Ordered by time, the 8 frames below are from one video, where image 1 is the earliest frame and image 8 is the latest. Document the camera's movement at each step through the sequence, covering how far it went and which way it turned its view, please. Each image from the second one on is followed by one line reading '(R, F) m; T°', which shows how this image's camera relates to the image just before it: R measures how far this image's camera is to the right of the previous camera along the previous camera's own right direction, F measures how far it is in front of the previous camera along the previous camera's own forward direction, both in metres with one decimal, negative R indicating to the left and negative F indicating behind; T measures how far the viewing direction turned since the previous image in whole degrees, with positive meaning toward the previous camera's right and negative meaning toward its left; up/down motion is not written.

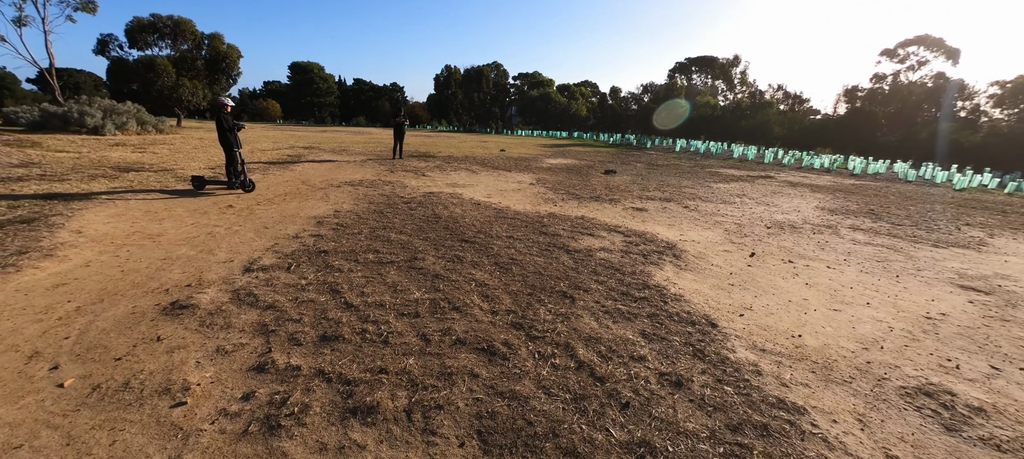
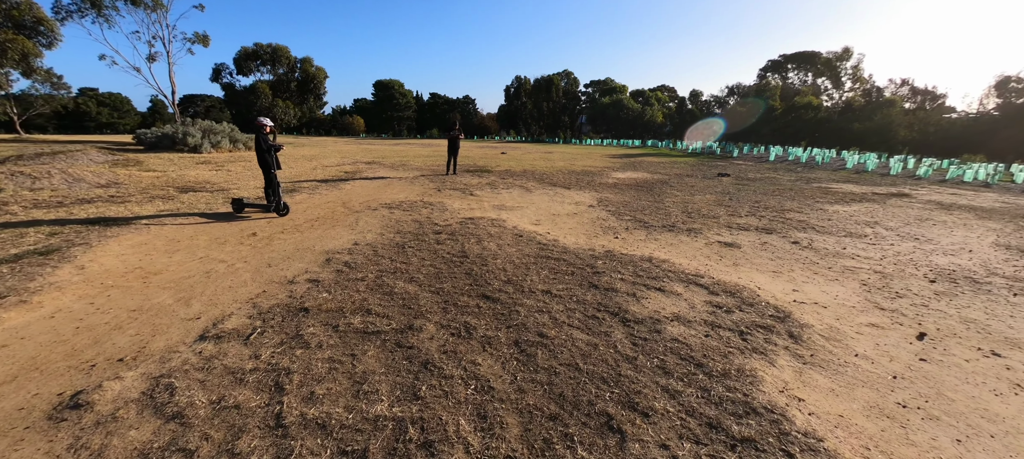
(+0.3, +1.4) m; -10°
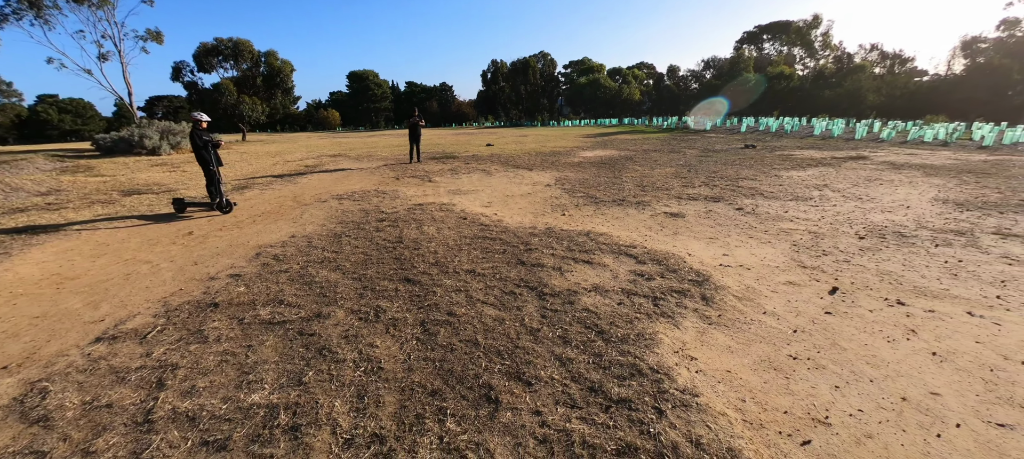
(+0.8, 0.0) m; +1°
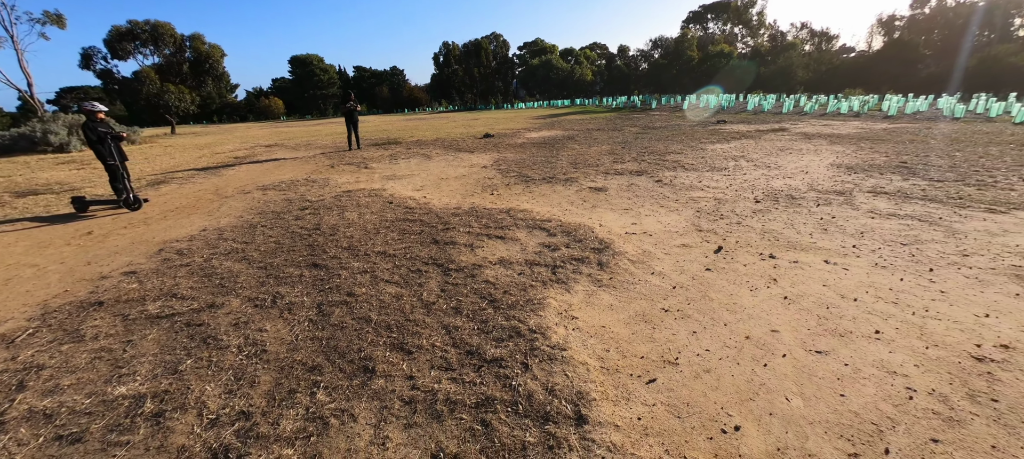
(+0.6, -0.1) m; +5°
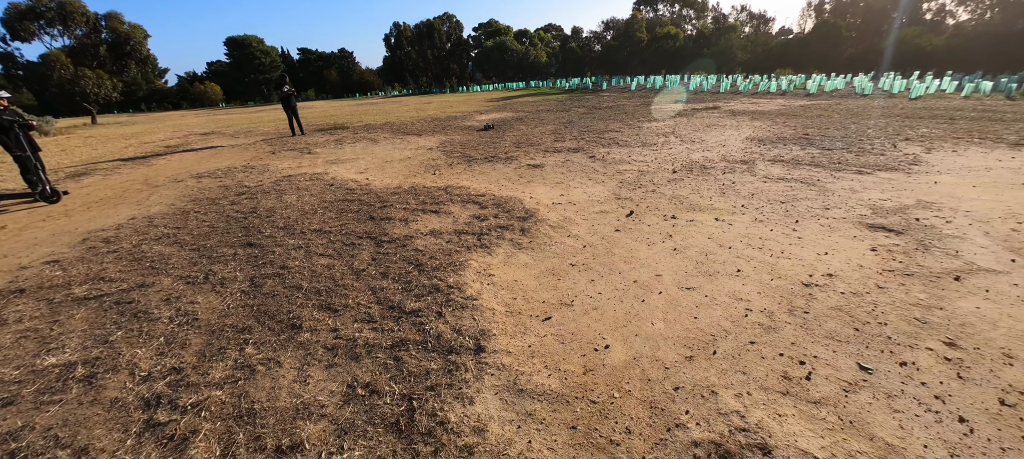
(+0.4, -0.4) m; +5°
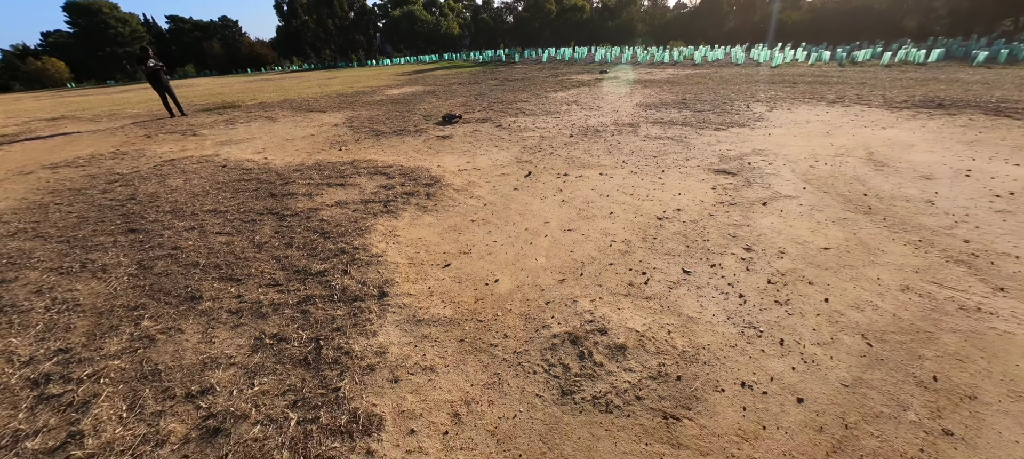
(+0.3, -0.4) m; +10°
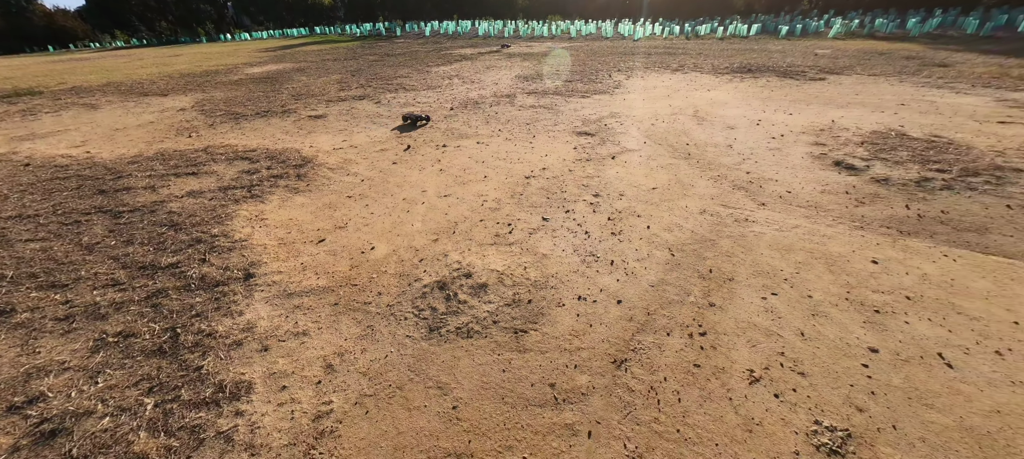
(+0.3, -0.3) m; +13°
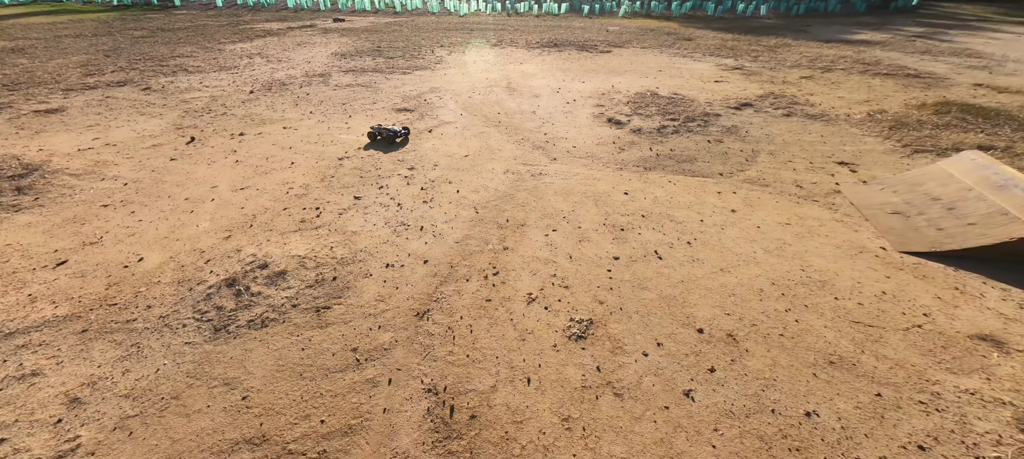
(+0.4, -0.2) m; +19°
